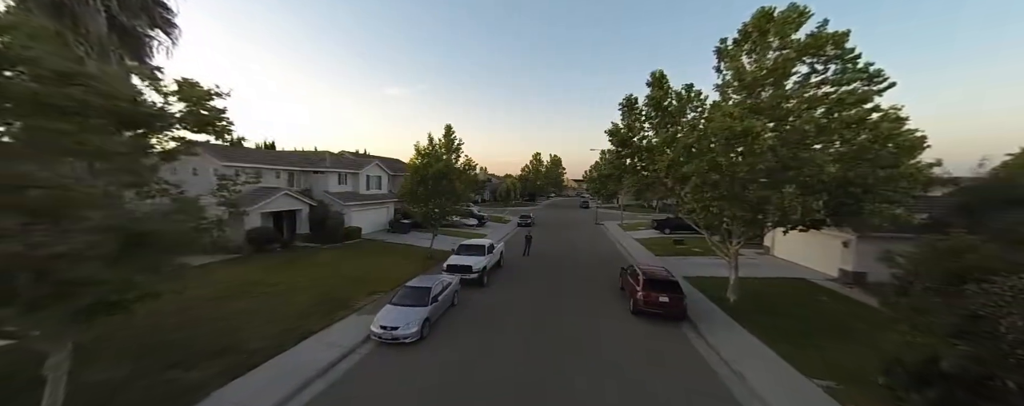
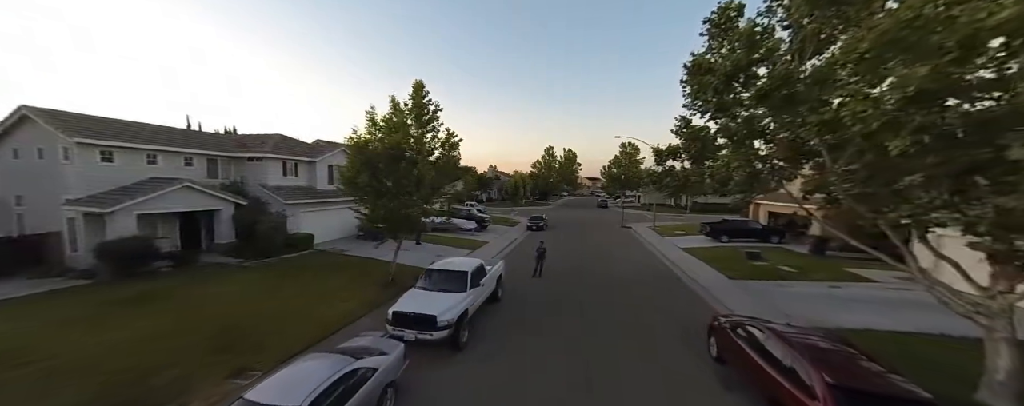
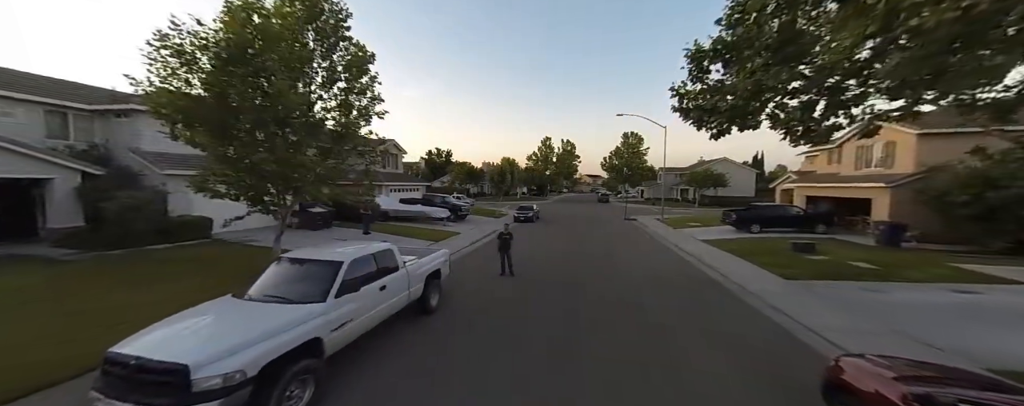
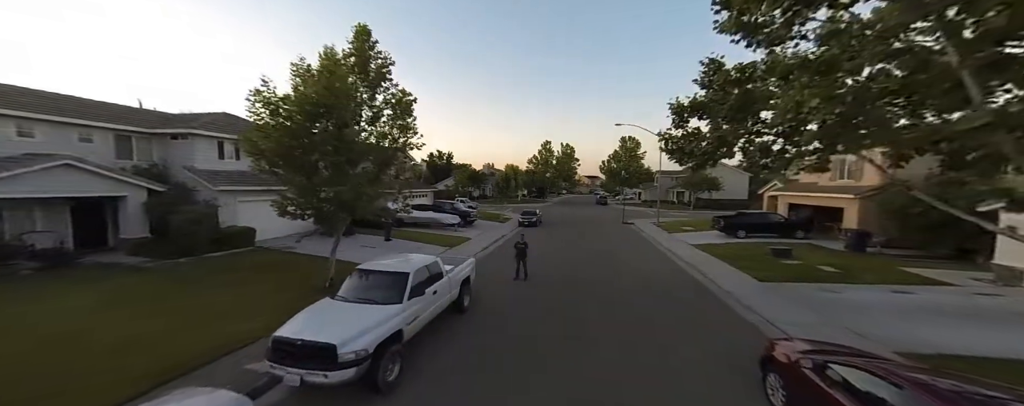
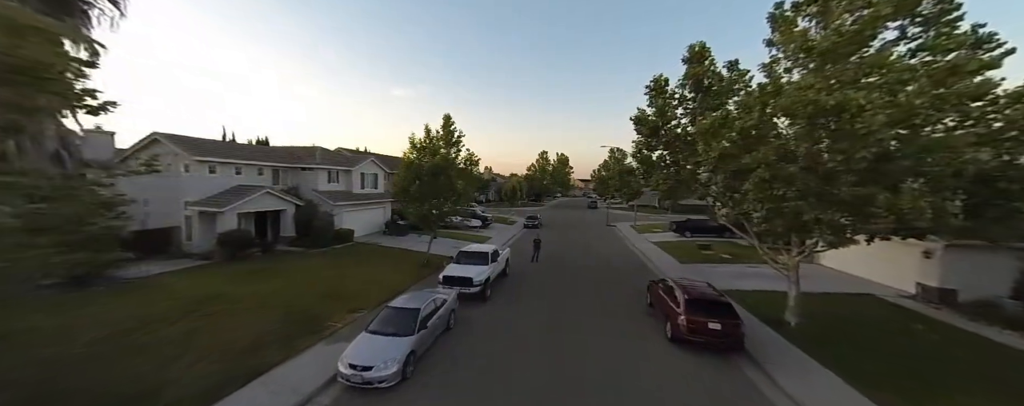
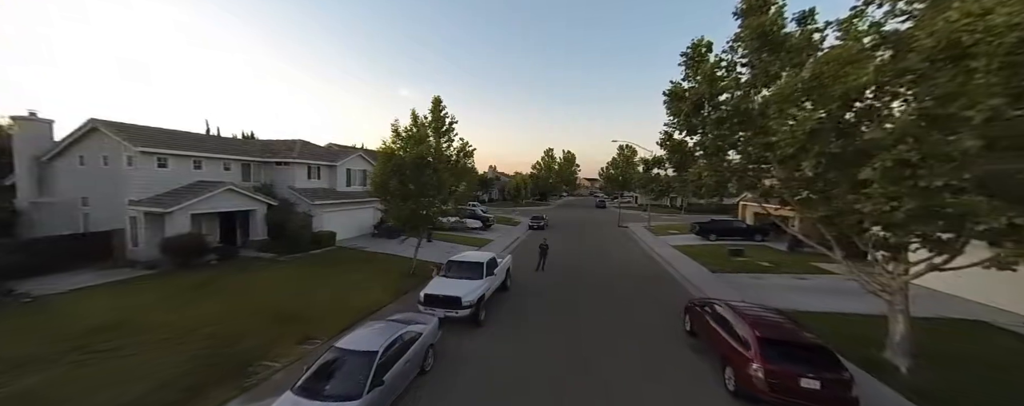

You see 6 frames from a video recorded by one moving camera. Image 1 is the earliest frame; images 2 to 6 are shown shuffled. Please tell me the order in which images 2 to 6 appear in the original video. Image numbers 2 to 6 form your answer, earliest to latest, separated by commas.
5, 6, 2, 4, 3
